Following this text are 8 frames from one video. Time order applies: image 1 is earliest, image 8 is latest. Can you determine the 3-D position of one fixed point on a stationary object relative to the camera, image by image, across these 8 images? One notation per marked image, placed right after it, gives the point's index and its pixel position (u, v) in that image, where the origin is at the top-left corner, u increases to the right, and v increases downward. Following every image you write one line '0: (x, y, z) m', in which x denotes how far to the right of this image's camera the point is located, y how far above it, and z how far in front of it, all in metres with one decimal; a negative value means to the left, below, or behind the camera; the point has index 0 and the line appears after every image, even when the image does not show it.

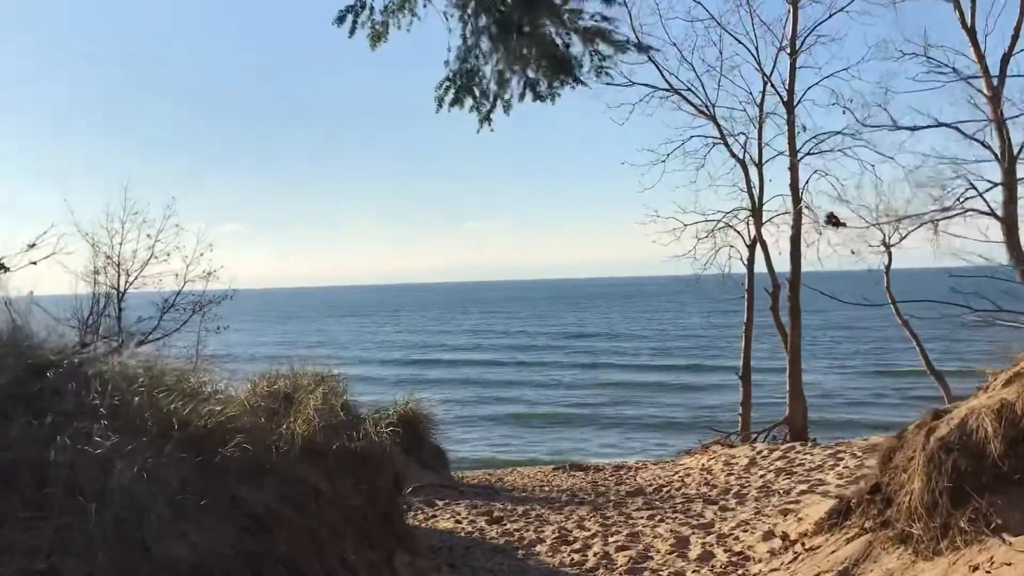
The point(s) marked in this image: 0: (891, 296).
0: (+7.6, -0.2, +15.8) m
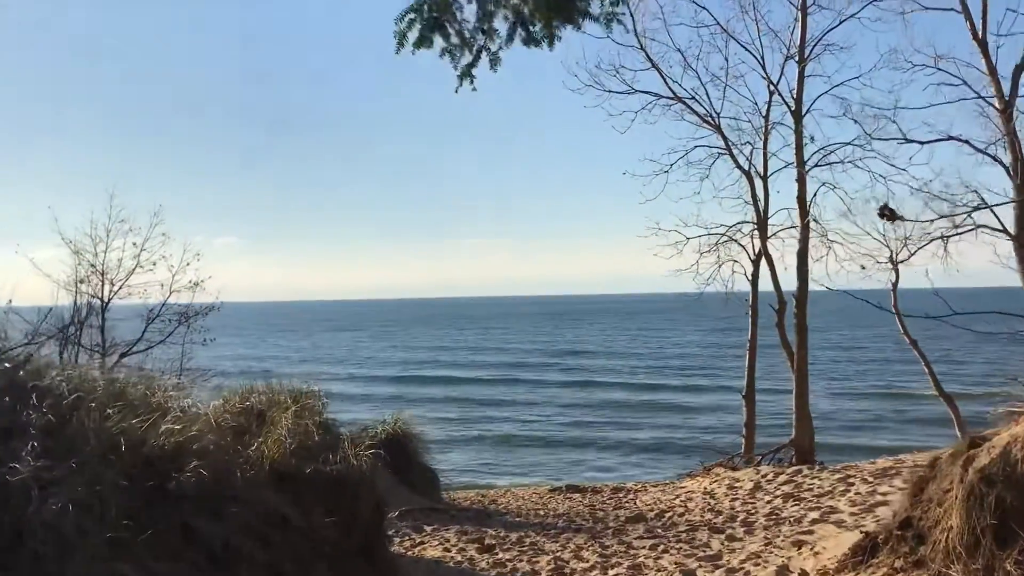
0: (+7.6, -0.6, +15.3) m
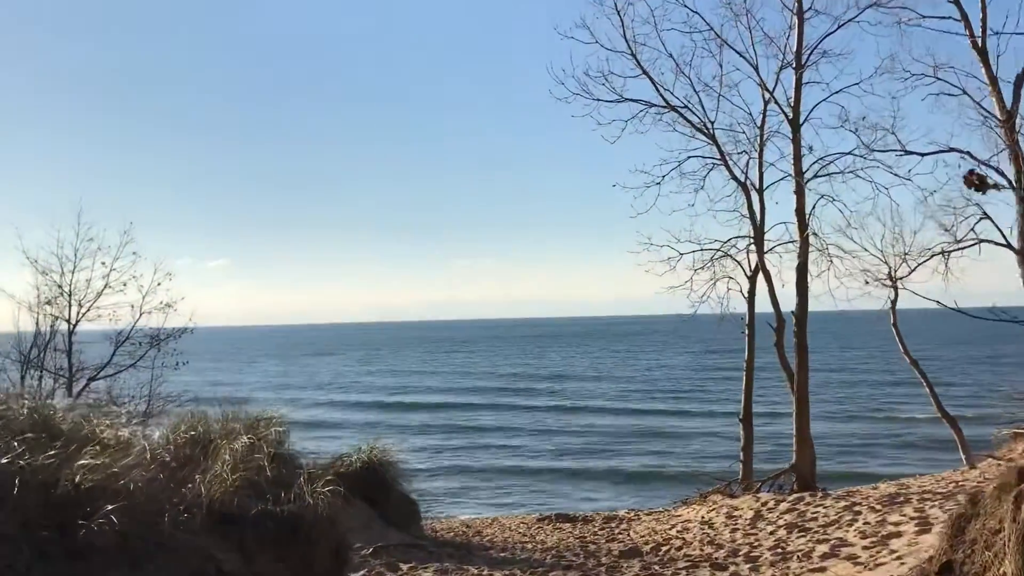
0: (+7.3, -0.9, +14.8) m
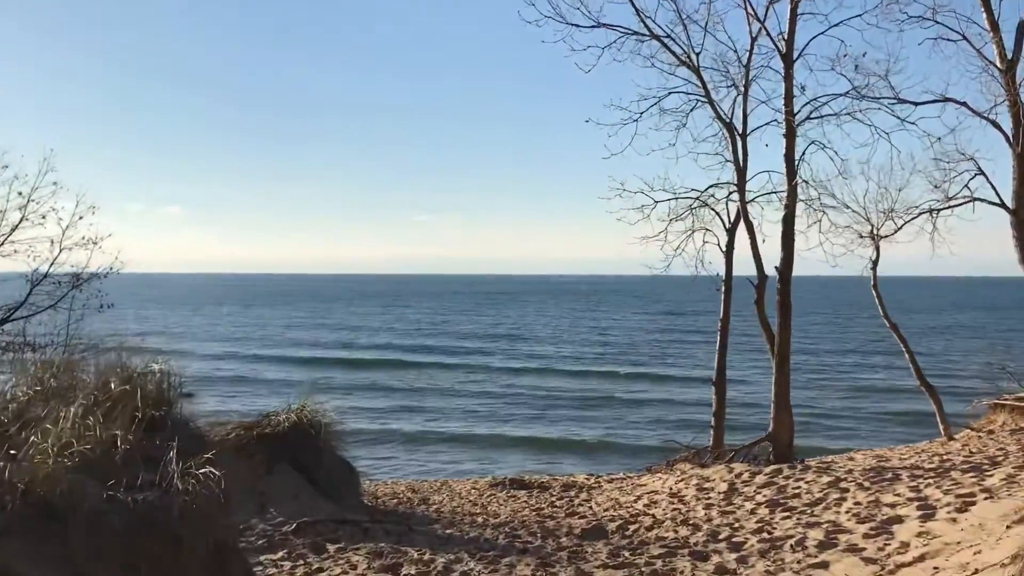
0: (+6.6, -0.2, +14.0) m
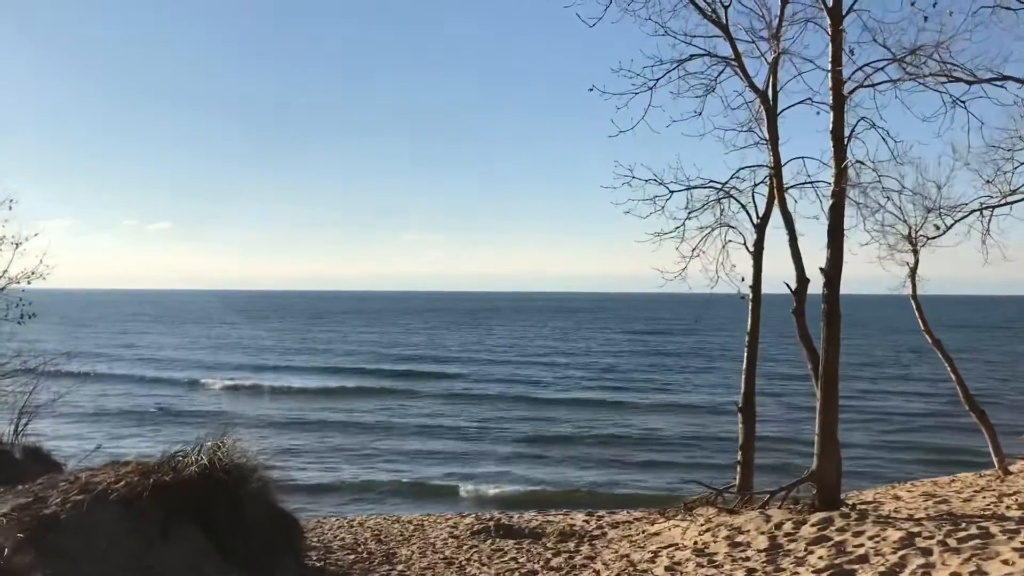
0: (+6.4, -0.3, +12.2) m
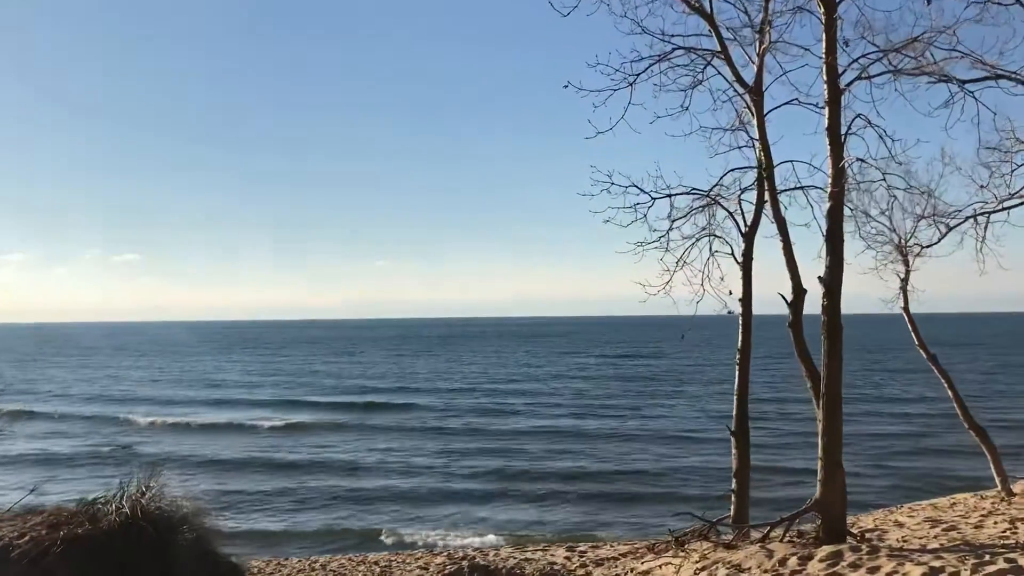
0: (+5.9, -0.5, +11.6) m
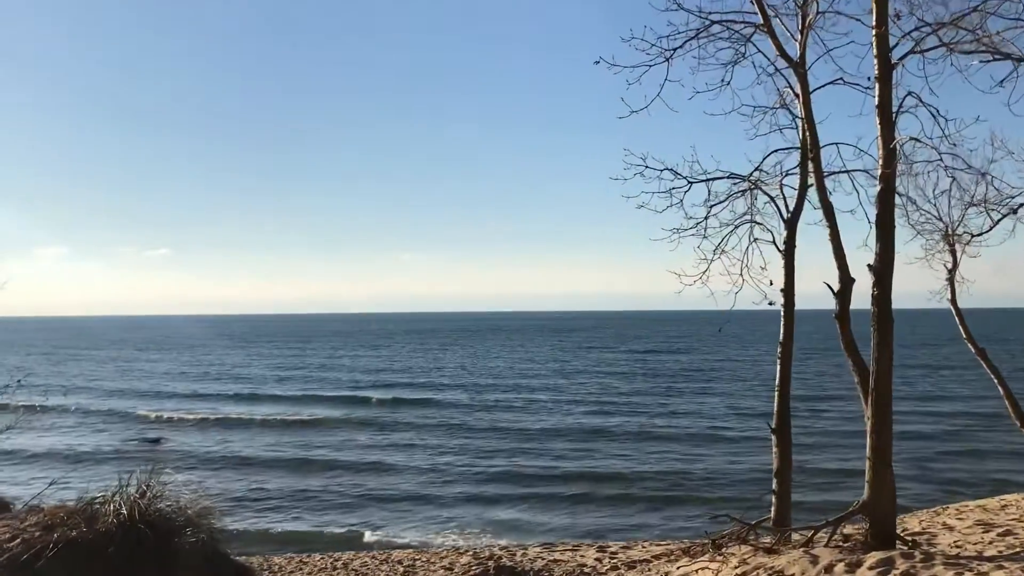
0: (+6.3, -0.4, +11.0) m
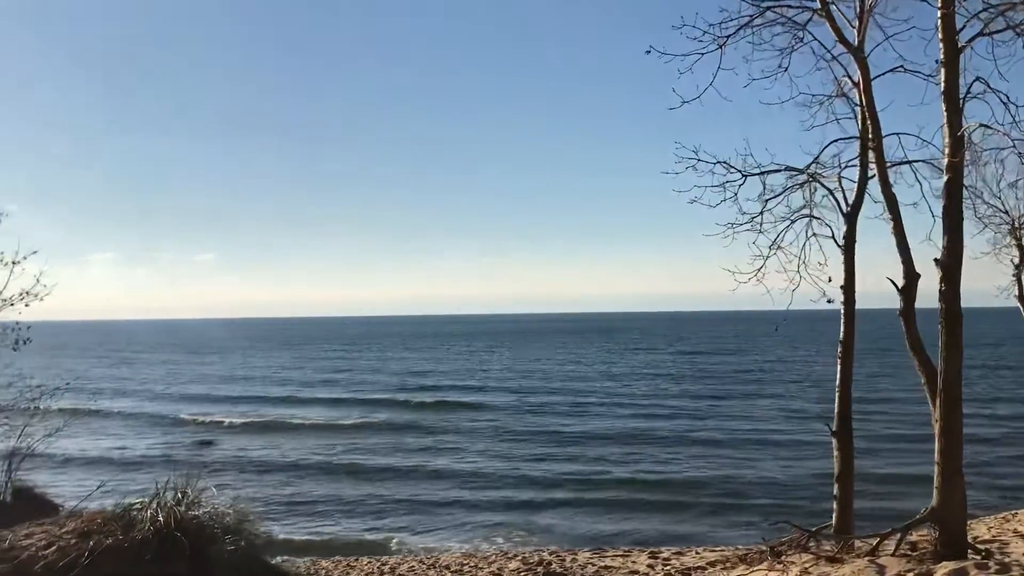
0: (+7.0, -0.4, +10.5) m
